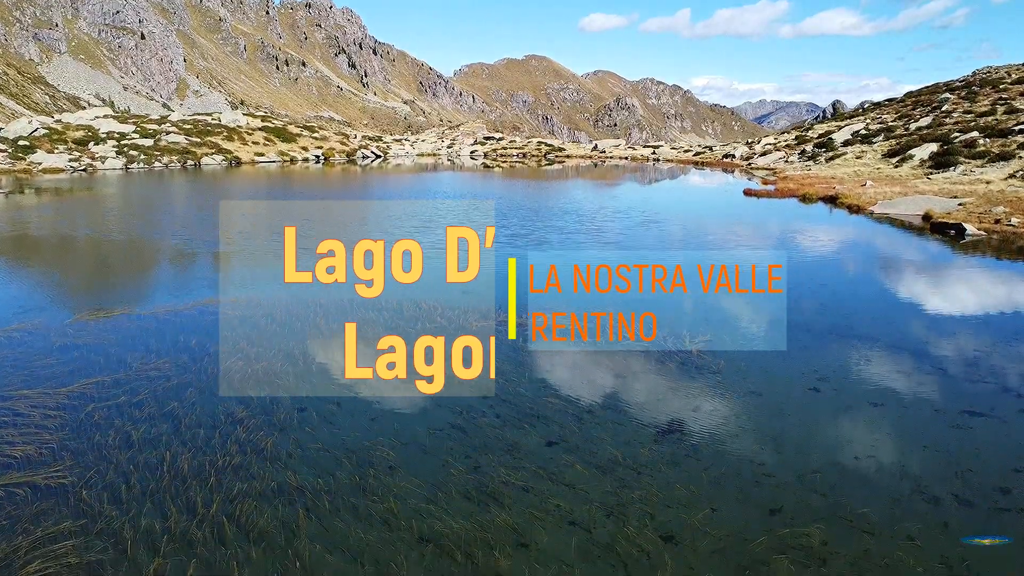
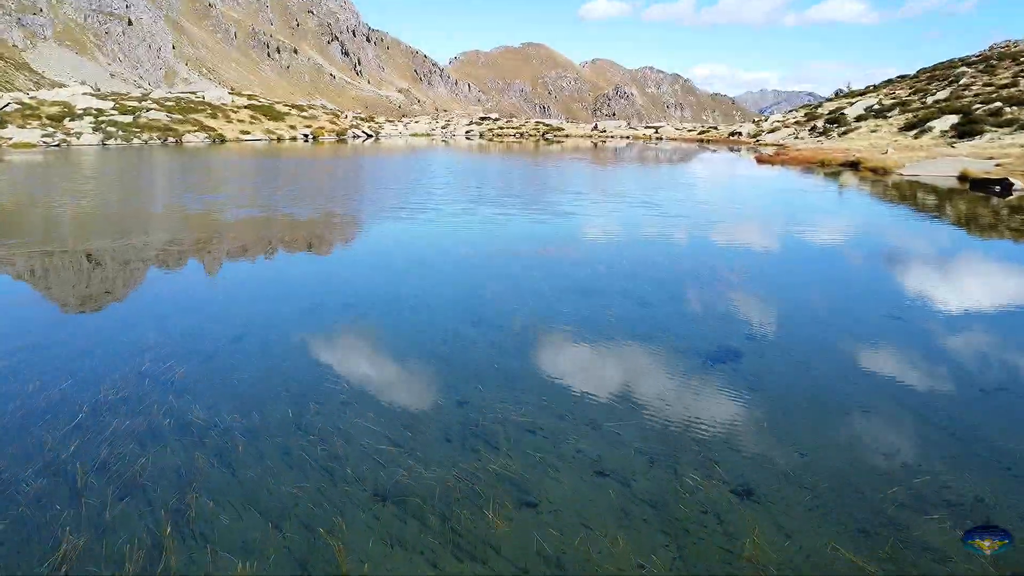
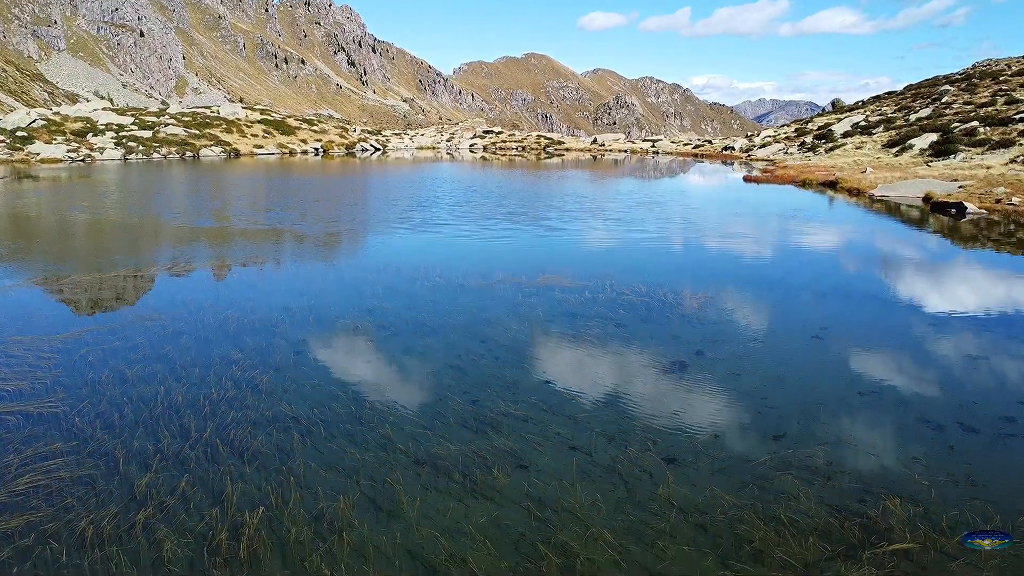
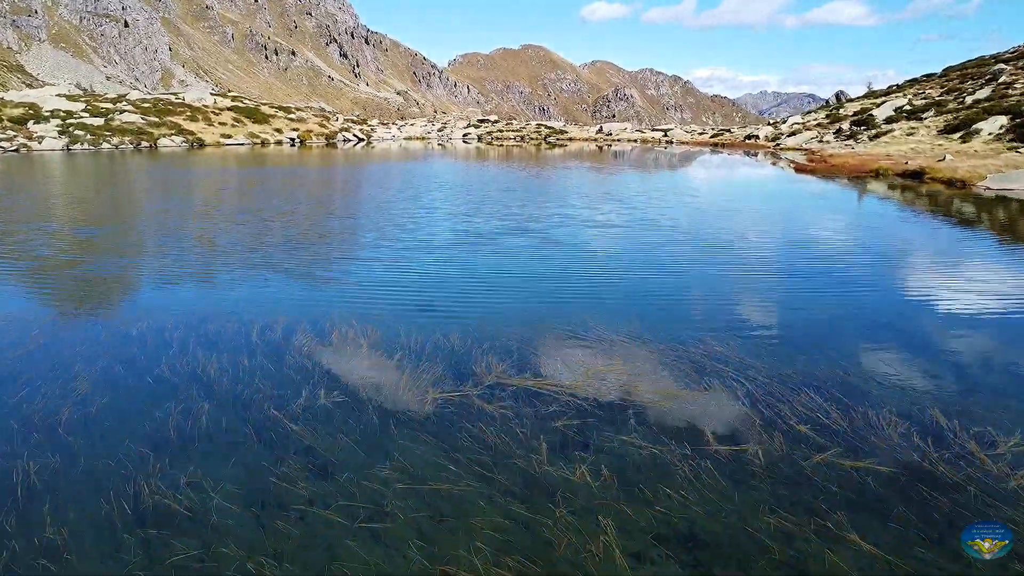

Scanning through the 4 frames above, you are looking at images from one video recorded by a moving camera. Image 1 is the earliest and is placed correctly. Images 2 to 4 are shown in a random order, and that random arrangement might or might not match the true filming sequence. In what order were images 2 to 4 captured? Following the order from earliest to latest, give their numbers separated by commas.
3, 2, 4
